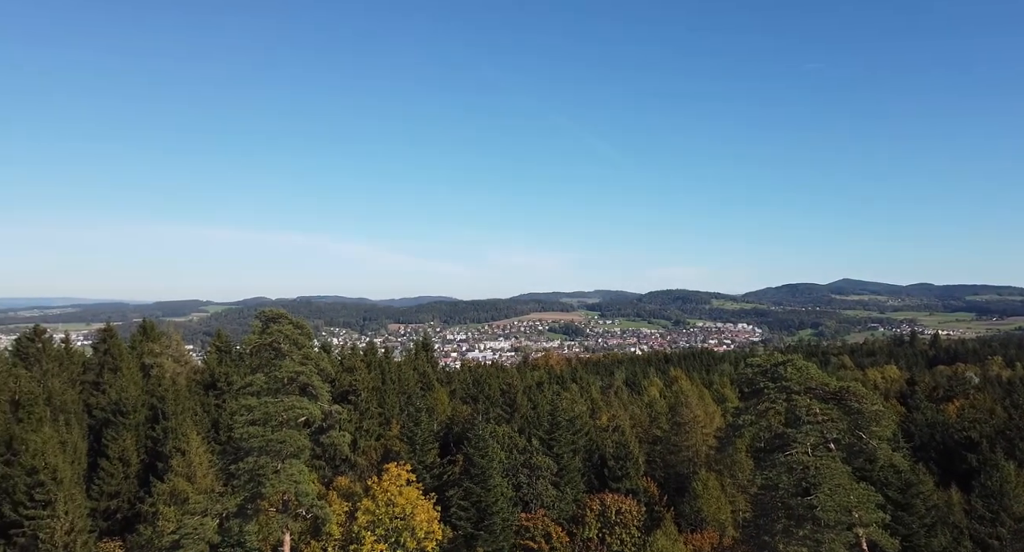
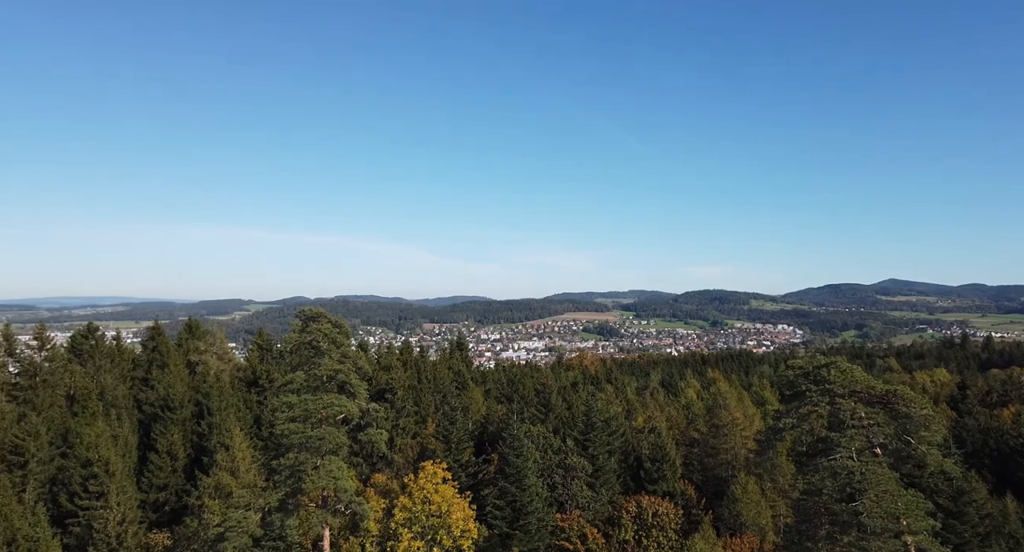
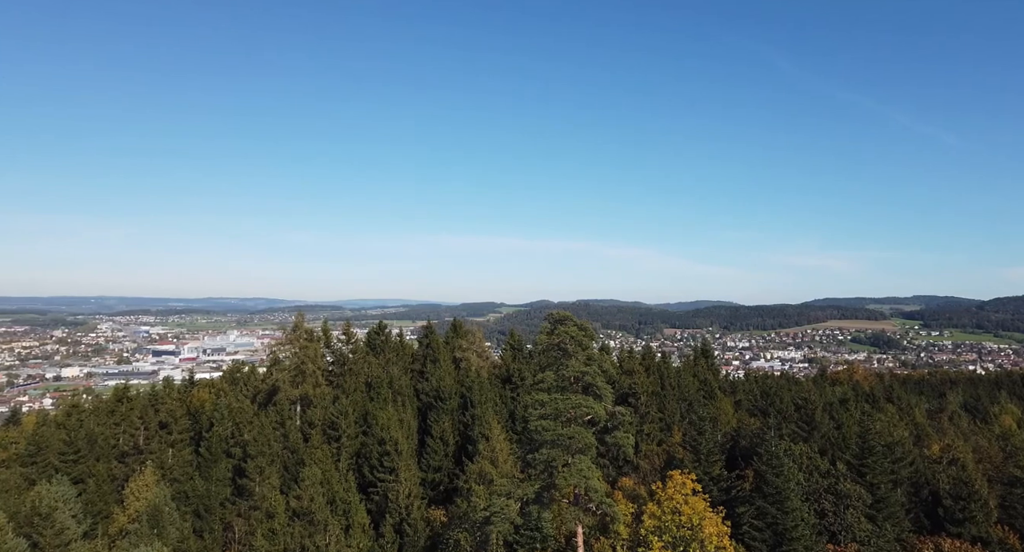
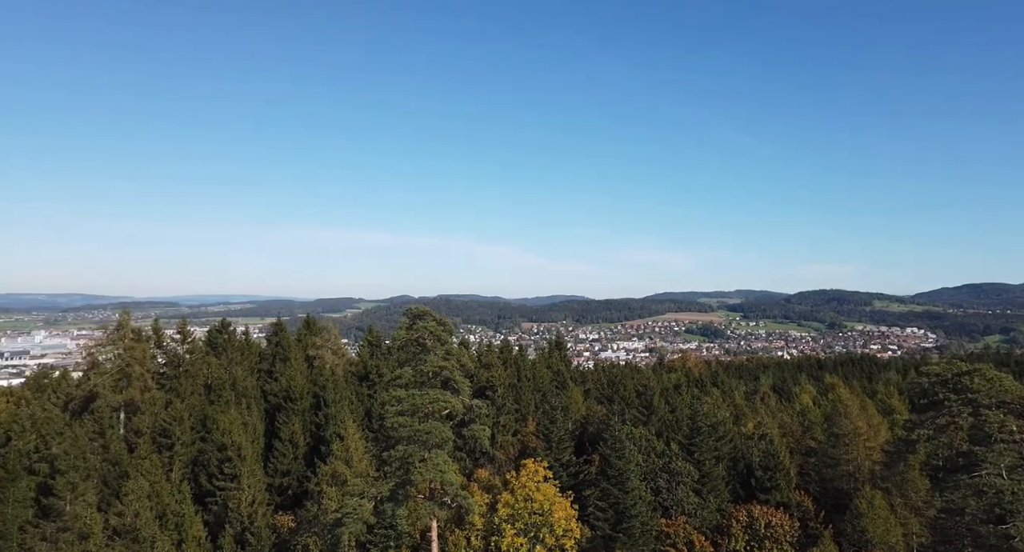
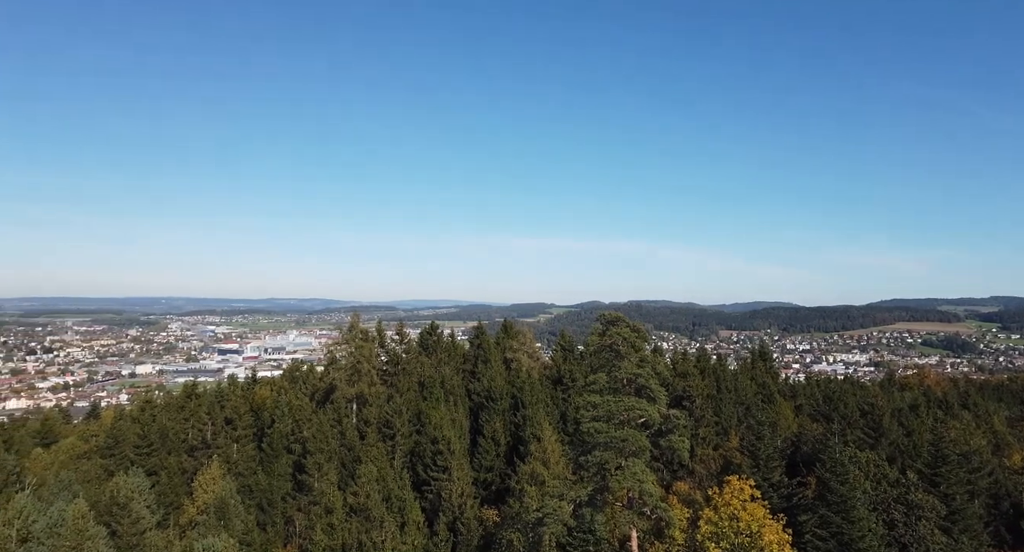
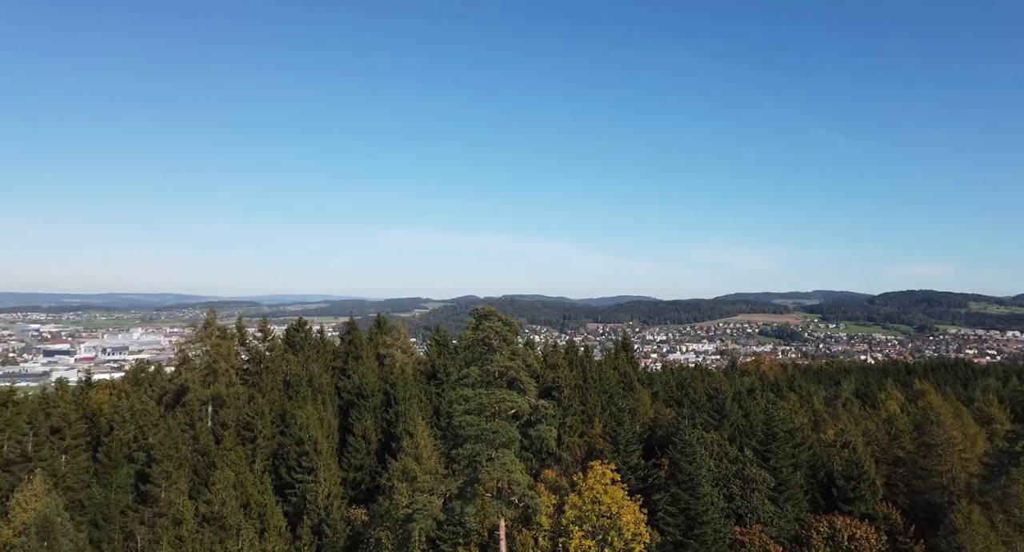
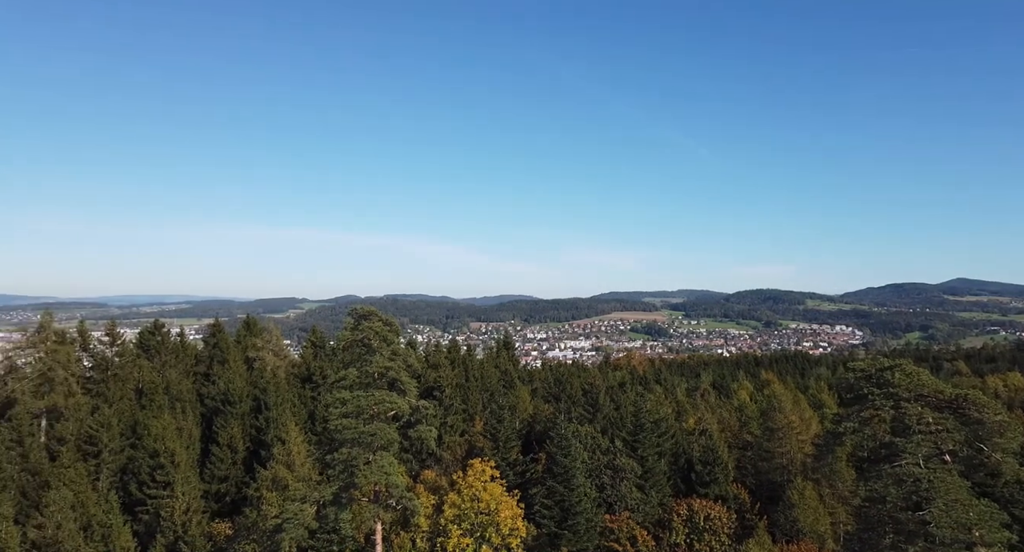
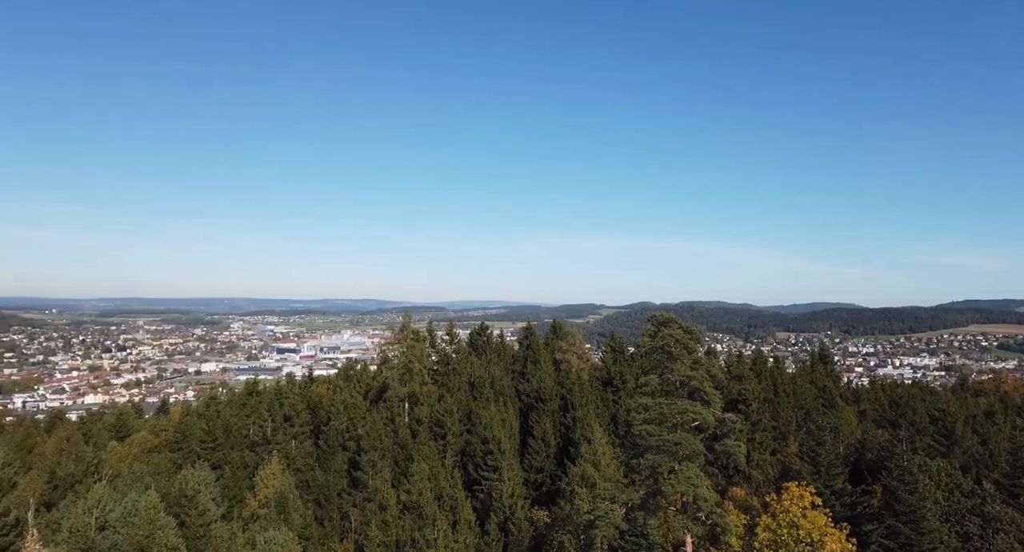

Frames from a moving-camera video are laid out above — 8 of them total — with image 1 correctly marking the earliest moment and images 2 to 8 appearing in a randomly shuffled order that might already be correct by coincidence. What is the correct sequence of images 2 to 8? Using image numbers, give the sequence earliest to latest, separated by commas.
2, 7, 4, 6, 3, 5, 8
